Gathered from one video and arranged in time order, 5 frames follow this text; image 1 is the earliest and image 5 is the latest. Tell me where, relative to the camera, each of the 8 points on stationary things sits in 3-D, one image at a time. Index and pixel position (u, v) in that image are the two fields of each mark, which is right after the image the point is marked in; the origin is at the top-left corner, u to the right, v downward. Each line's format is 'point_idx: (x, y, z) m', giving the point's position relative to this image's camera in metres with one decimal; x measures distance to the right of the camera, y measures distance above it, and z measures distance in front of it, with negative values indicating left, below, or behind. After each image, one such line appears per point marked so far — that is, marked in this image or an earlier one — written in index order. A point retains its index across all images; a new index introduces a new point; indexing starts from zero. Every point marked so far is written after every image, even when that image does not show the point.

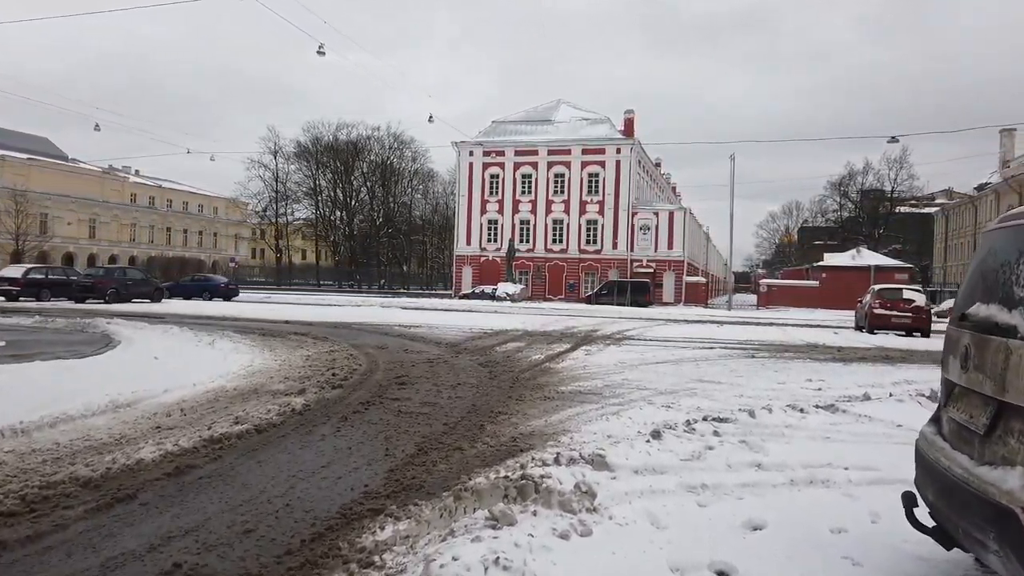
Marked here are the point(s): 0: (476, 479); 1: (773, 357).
0: (-0.2, -1.2, +4.9) m
1: (+5.0, -1.3, +14.4) m
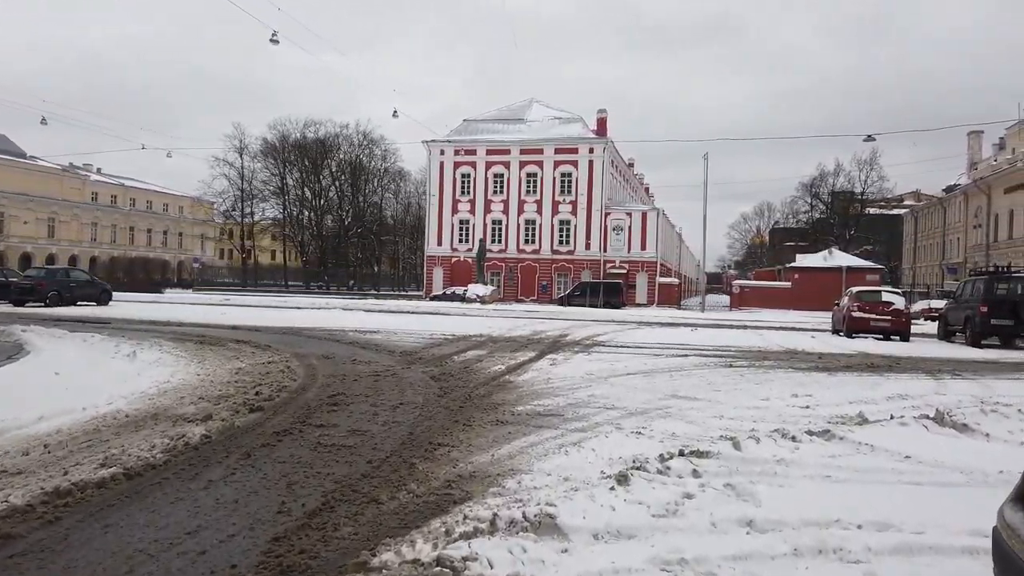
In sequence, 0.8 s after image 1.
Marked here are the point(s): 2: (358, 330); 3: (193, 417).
0: (-0.6, -1.3, +3.7) m
1: (+4.2, -1.4, +13.3) m
2: (-4.0, -1.1, +19.8) m
3: (-3.1, -1.3, +7.2) m
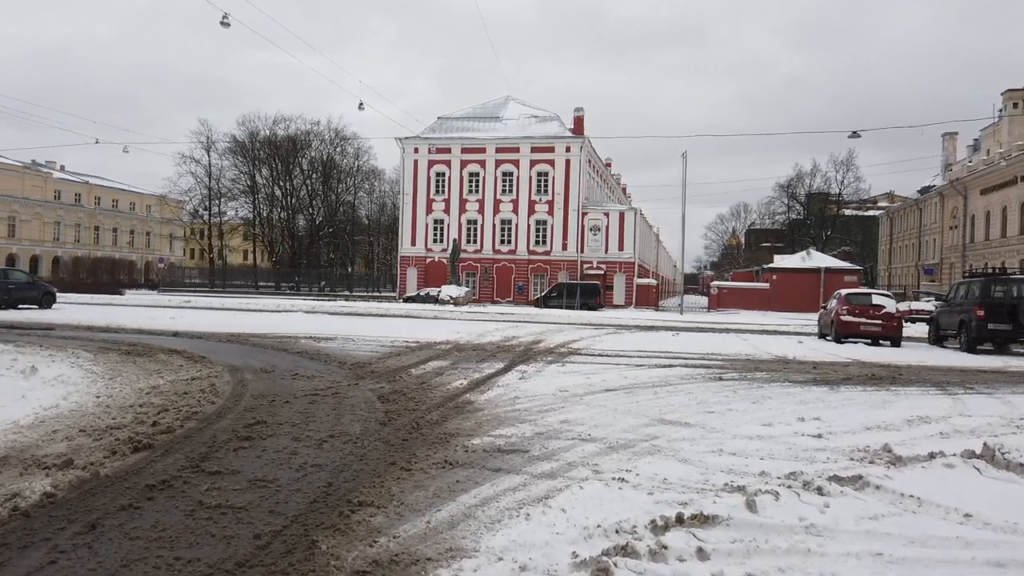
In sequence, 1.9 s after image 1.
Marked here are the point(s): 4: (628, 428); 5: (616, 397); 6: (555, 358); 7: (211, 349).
0: (-0.9, -1.4, +2.2) m
1: (+3.7, -1.5, +11.9) m
2: (-4.8, -1.2, +18.2) m
3: (-3.5, -1.3, +5.7) m
4: (+1.2, -1.4, +7.6) m
5: (+1.4, -1.4, +9.8) m
6: (+0.8, -1.4, +14.6) m
7: (-5.8, -1.2, +14.5) m
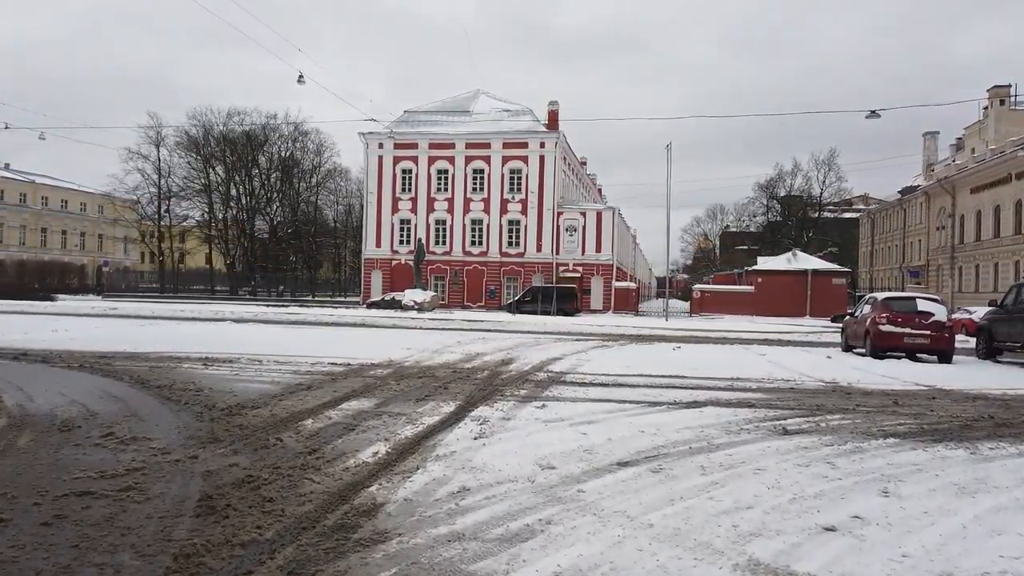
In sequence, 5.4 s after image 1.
0: (-1.1, -1.4, -2.2) m
1: (+3.2, -1.5, +7.8) m
2: (-5.5, -1.3, +13.7) m
3: (-3.7, -1.3, +1.2) m
4: (+0.8, -1.4, +3.3) m
5: (+1.0, -1.5, +5.5) m
6: (+0.3, -1.4, +10.3) m
7: (-6.4, -1.2, +10.0) m
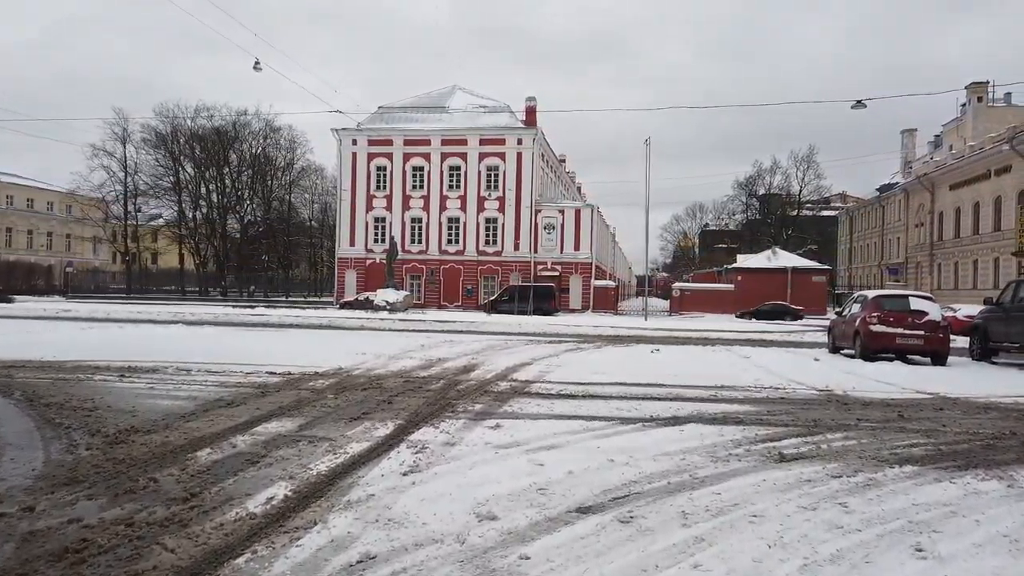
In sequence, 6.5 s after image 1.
0: (-1.3, -1.4, -3.6) m
1: (+2.7, -1.5, +6.5) m
2: (-6.1, -1.3, +12.2) m
3: (-4.1, -1.4, -0.2) m
4: (+0.5, -1.4, +2.0) m
5: (+0.5, -1.4, +4.2) m
6: (-0.3, -1.4, +9.0) m
7: (-6.9, -1.3, +8.5) m
